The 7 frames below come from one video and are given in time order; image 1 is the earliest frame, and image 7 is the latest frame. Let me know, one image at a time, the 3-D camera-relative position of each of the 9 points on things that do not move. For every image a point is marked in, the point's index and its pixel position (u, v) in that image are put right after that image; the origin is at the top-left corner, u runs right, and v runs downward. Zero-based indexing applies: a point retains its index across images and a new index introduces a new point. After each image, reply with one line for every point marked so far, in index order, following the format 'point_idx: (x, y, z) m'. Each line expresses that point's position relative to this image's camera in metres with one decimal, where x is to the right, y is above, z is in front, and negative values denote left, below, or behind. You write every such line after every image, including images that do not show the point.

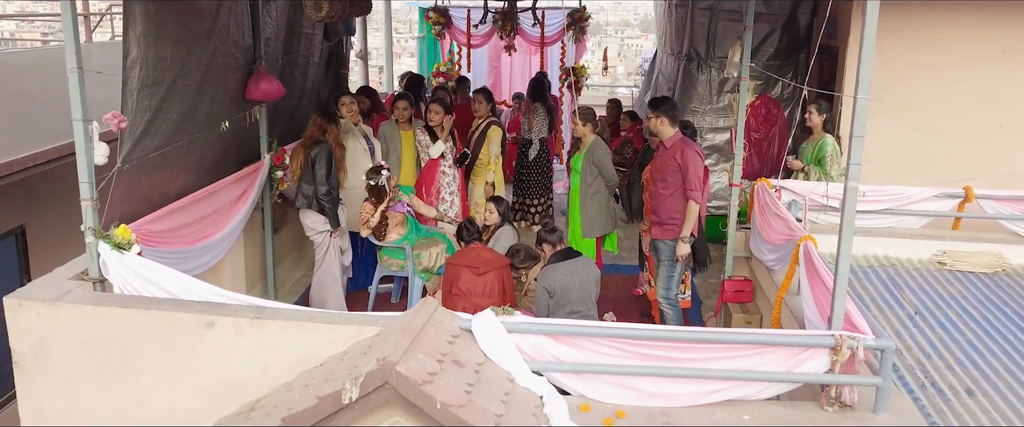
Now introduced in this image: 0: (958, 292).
0: (+2.3, -0.4, +4.4) m
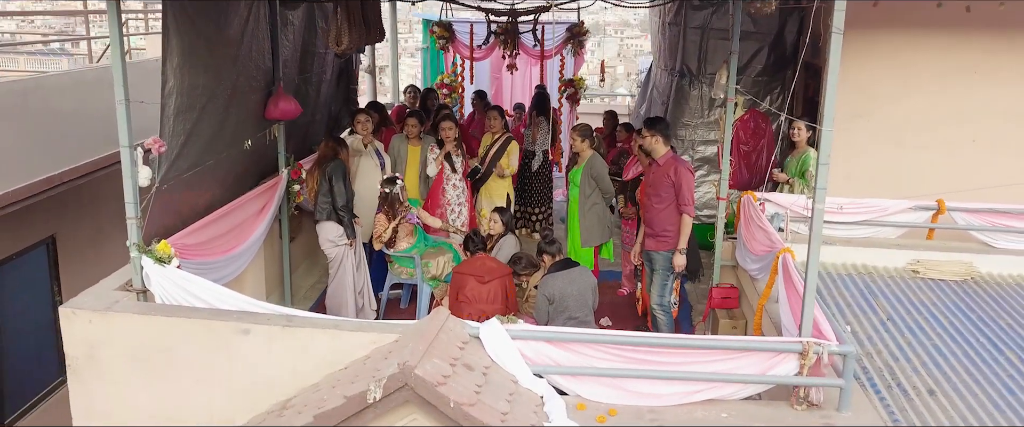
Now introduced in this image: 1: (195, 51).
0: (+2.4, -0.5, +4.8) m
1: (-1.5, +0.8, +3.9) m
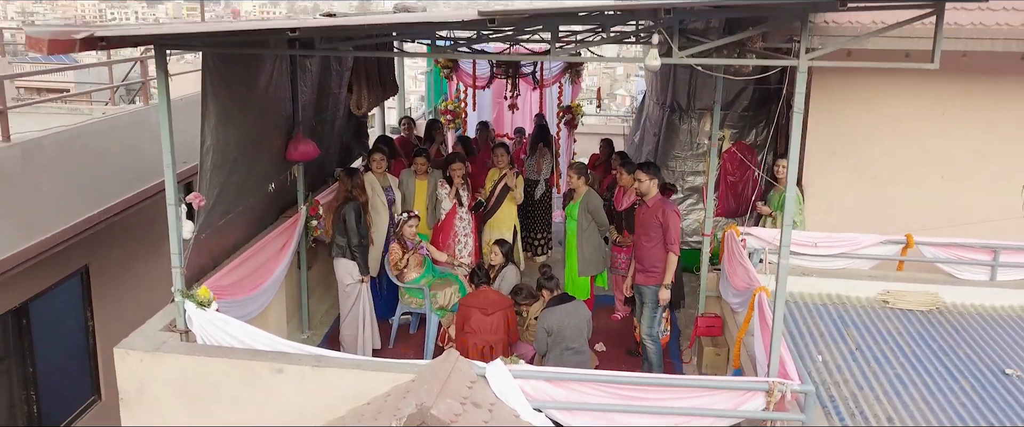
0: (+2.4, -0.7, +5.2) m
1: (-1.5, +0.5, +4.4) m
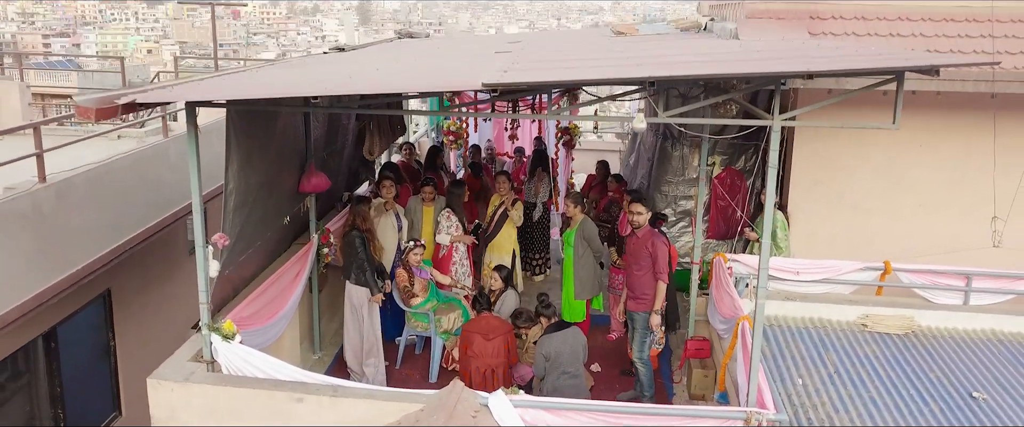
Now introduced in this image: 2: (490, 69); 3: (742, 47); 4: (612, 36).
0: (+2.4, -0.9, +5.5) m
1: (-1.5, +0.3, +4.7) m
2: (-0.1, +0.8, +4.4) m
3: (+1.3, +0.9, +4.7) m
4: (+0.9, +1.6, +7.5) m
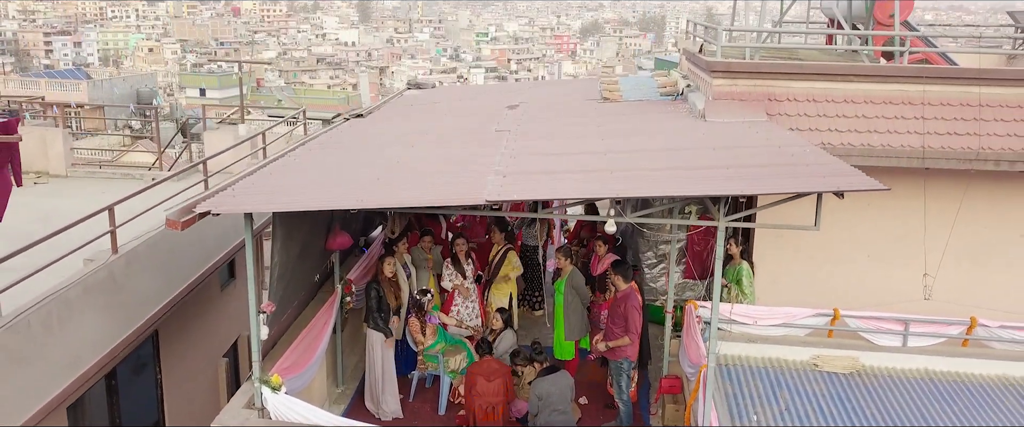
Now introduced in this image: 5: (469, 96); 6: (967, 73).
0: (+2.4, -1.4, +6.4) m
1: (-1.5, -0.1, +5.6) m
2: (-0.1, +0.3, +5.3) m
3: (+1.3, +0.5, +5.6) m
4: (+0.9, +1.1, +8.4) m
5: (-0.5, +1.3, +9.4) m
6: (+3.6, +1.1, +6.6) m
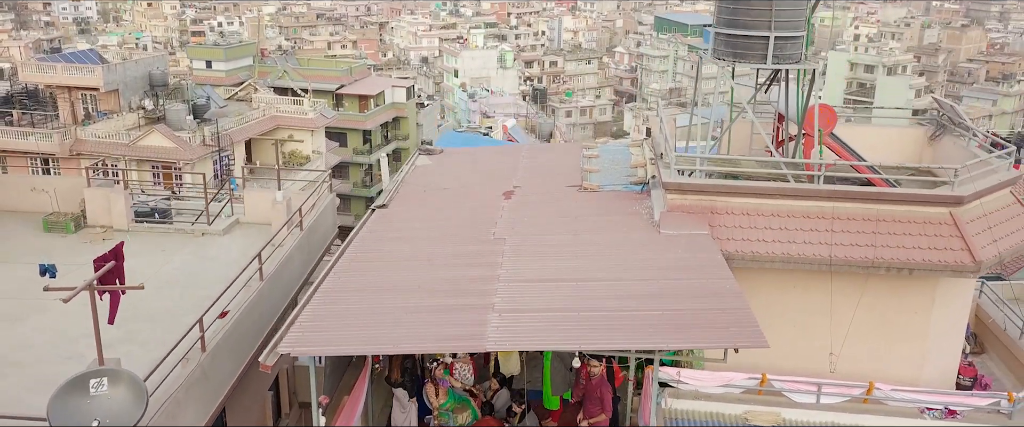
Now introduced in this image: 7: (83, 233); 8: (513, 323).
0: (+2.3, -2.3, +8.3) m
1: (-1.5, -1.1, +7.4) m
2: (-0.2, -0.7, +7.1) m
3: (+1.2, -0.5, +7.4) m
4: (+0.8, +0.3, +10.1) m
5: (-0.5, +0.6, +11.1) m
6: (+3.5, +0.2, +8.3) m
7: (-6.0, -0.3, +11.8) m
8: (0.0, -0.8, +6.5) m
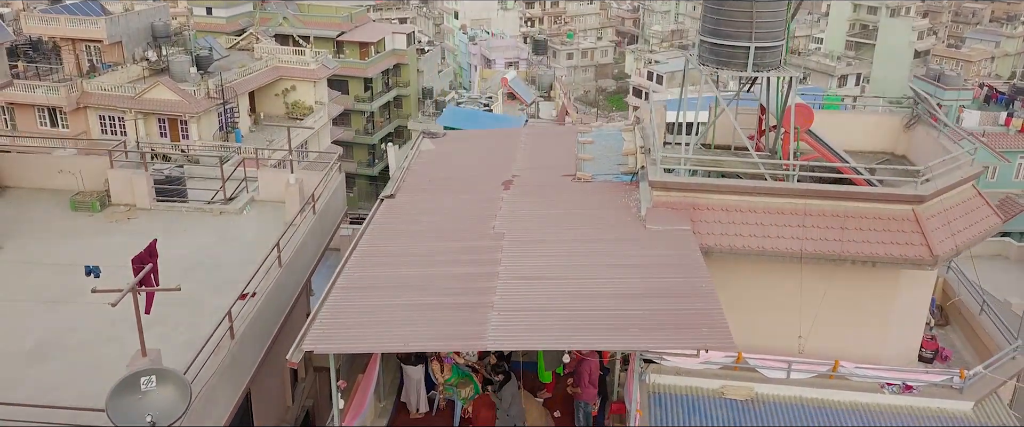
0: (+2.3, -2.2, +9.2) m
1: (-1.6, -1.1, +8.2) m
2: (-0.2, -0.7, +7.9) m
3: (+1.2, -0.5, +8.1) m
4: (+0.8, +0.5, +10.8) m
5: (-0.6, +0.8, +11.8) m
6: (+3.5, +0.2, +9.0) m
7: (-6.0, 0.0, +12.5) m
8: (0.0, -0.9, +7.3) m
